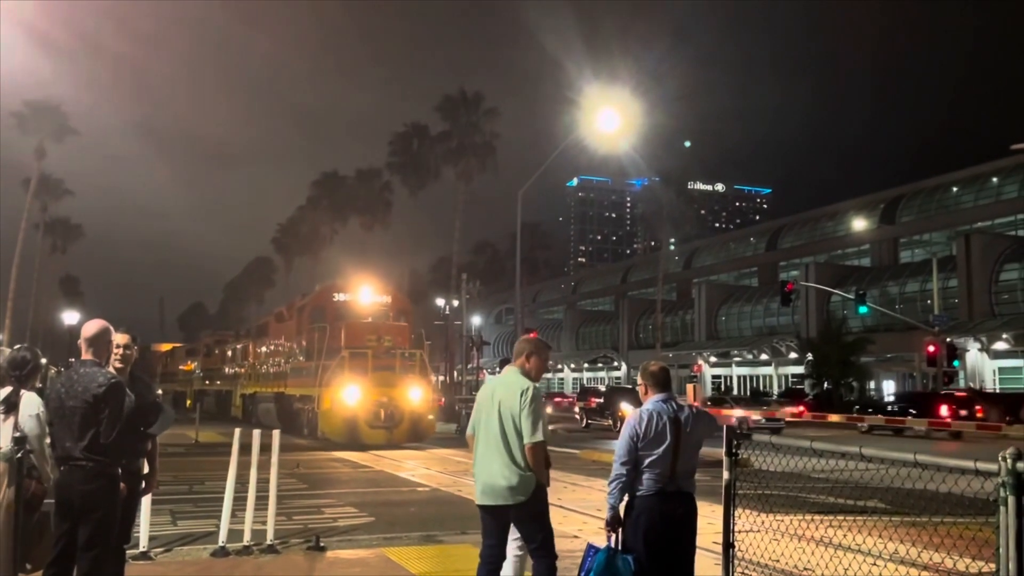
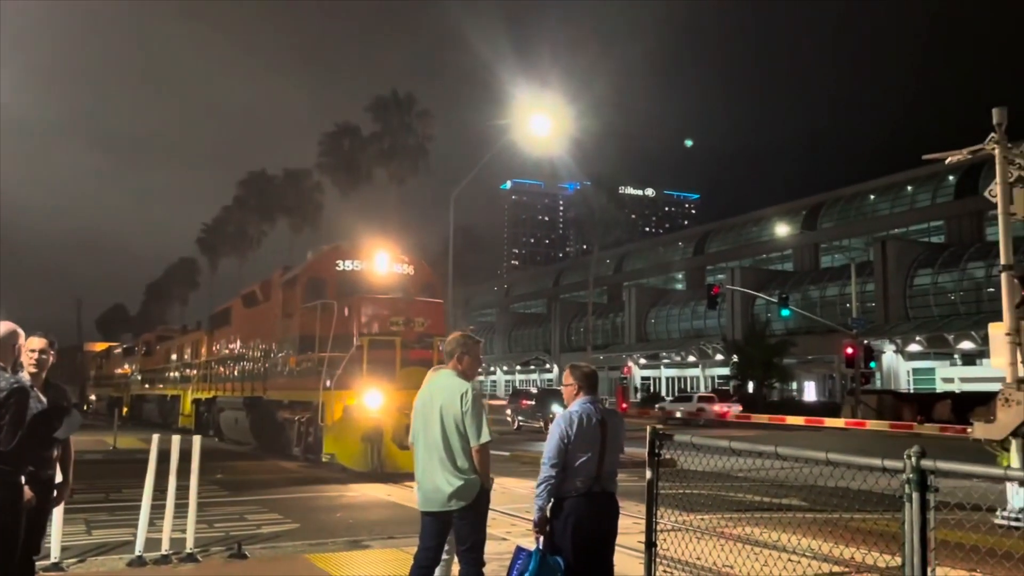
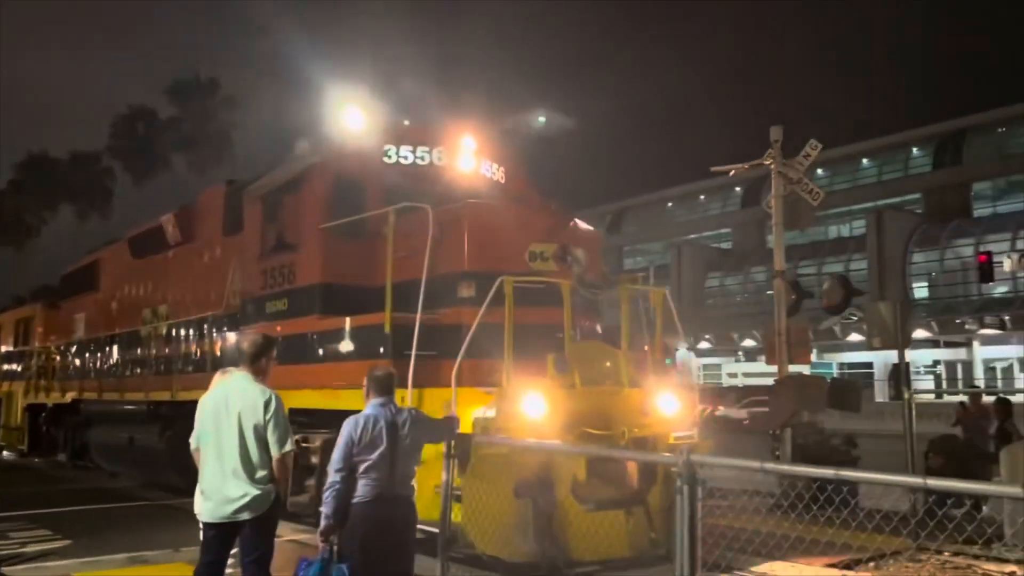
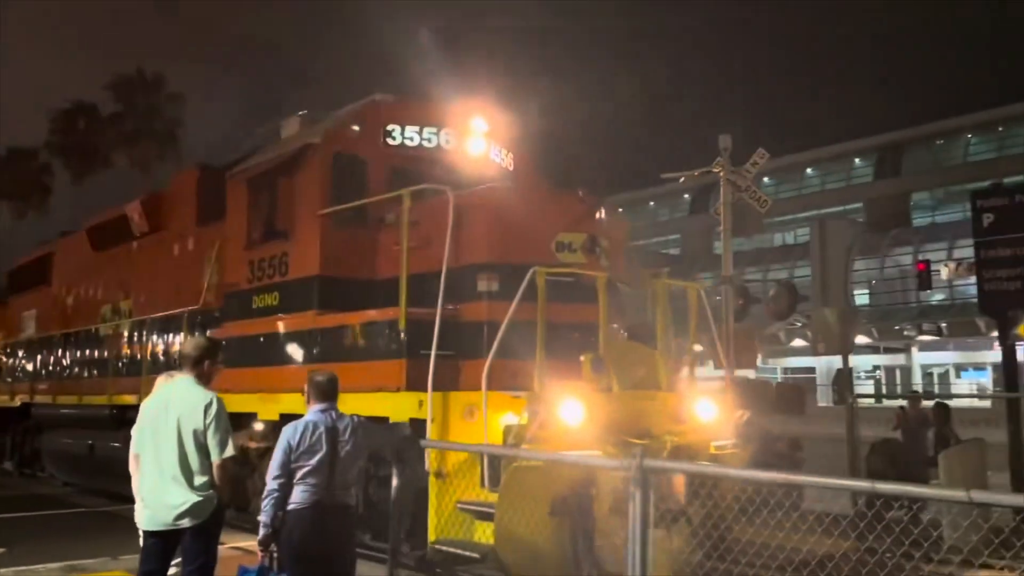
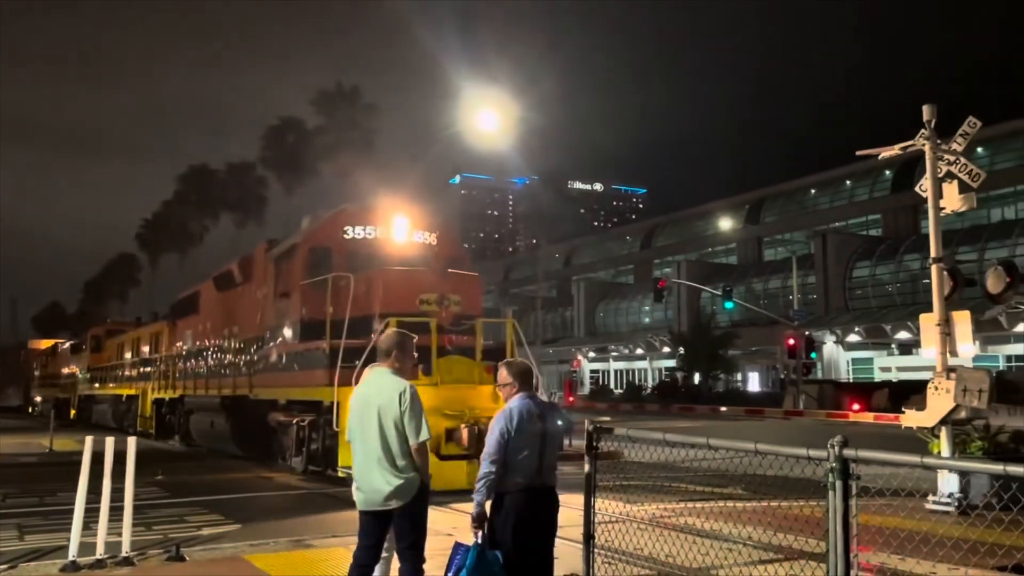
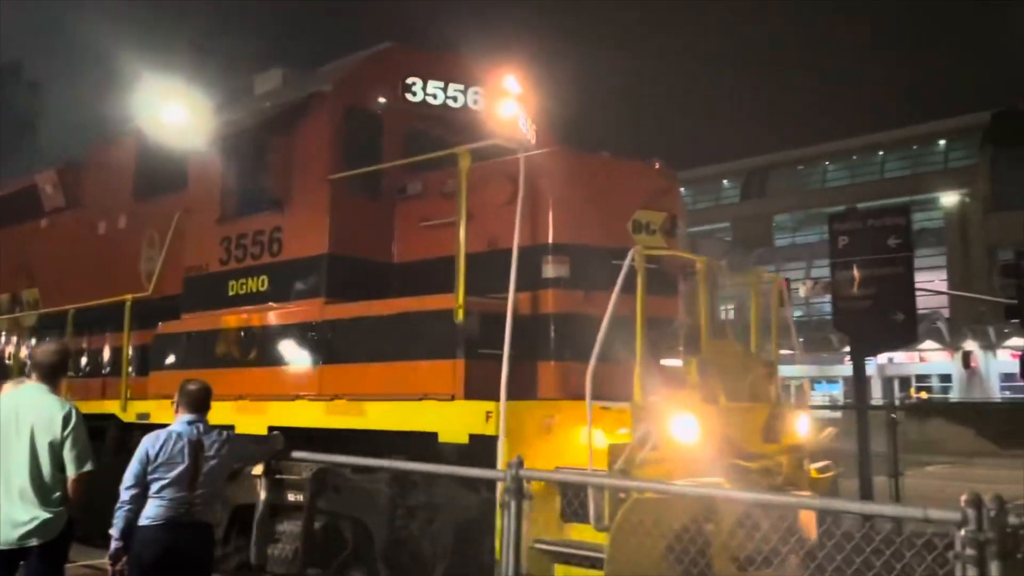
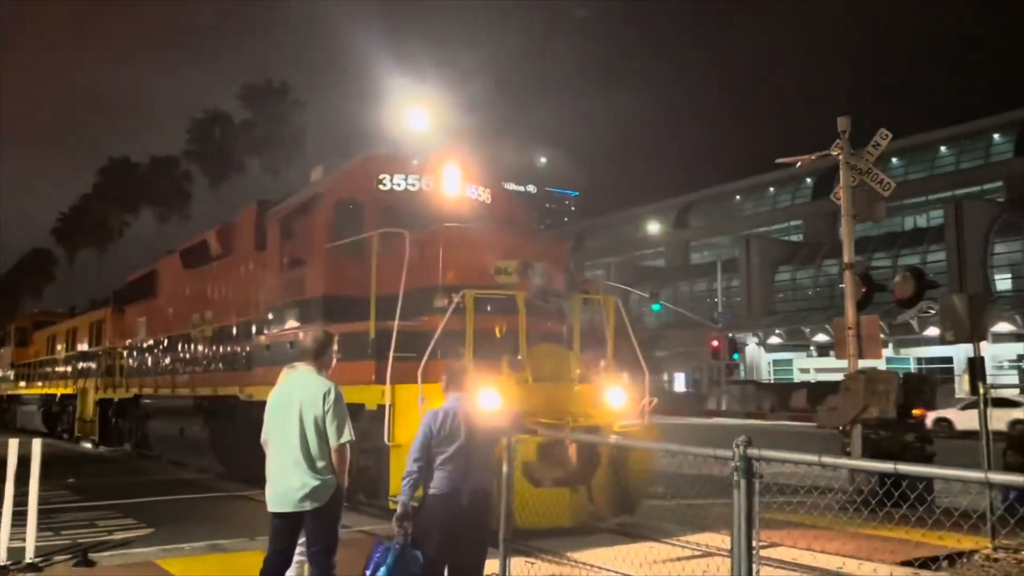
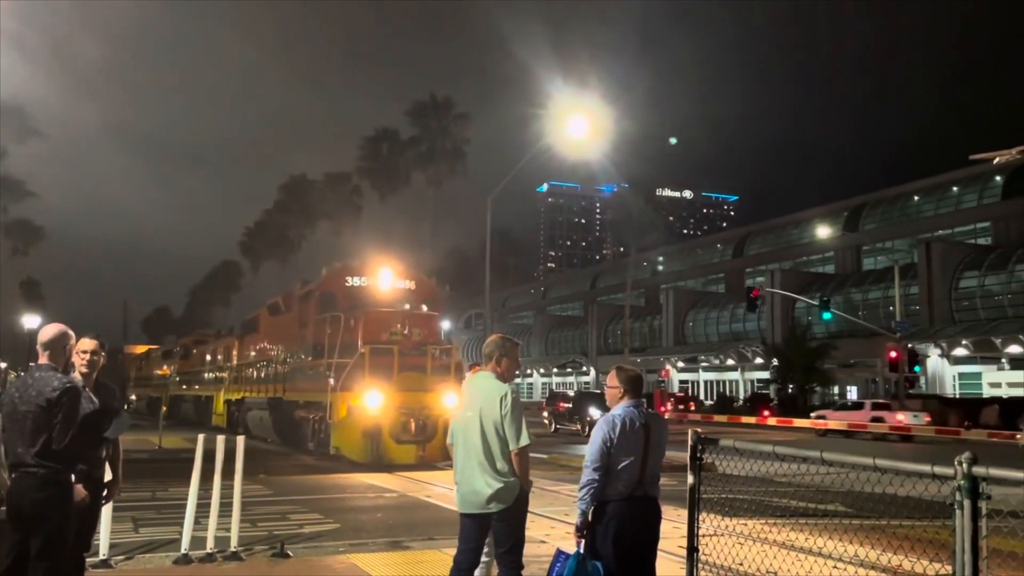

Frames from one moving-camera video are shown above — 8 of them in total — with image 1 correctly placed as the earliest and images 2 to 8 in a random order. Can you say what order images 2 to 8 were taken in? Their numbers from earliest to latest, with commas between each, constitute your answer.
8, 2, 5, 7, 3, 4, 6
